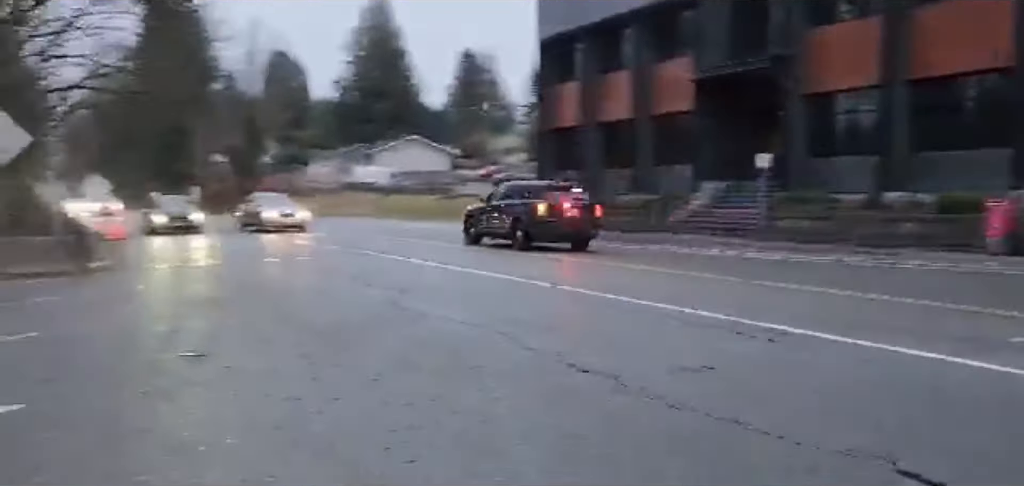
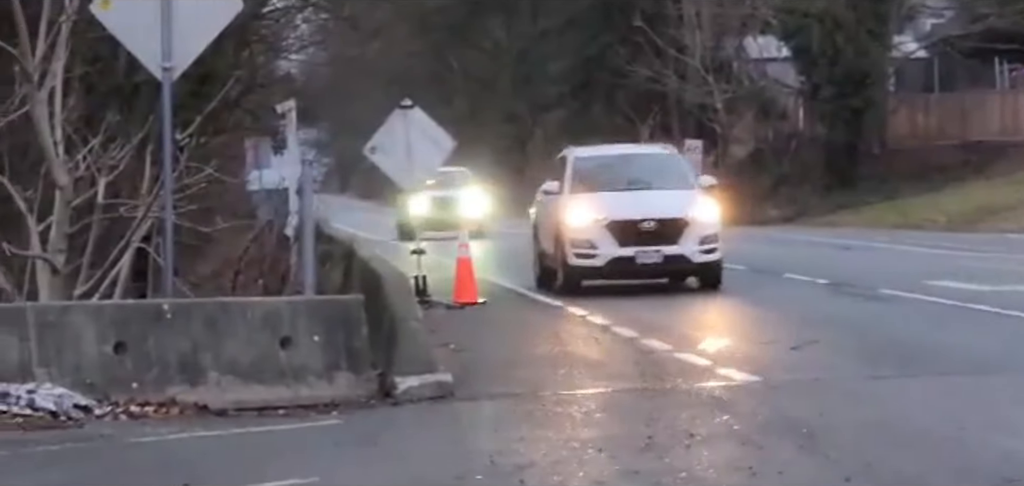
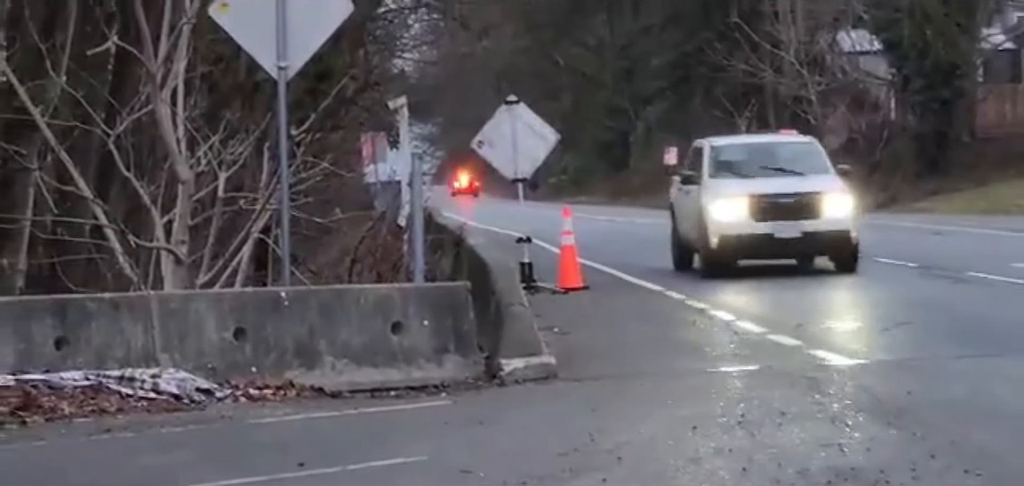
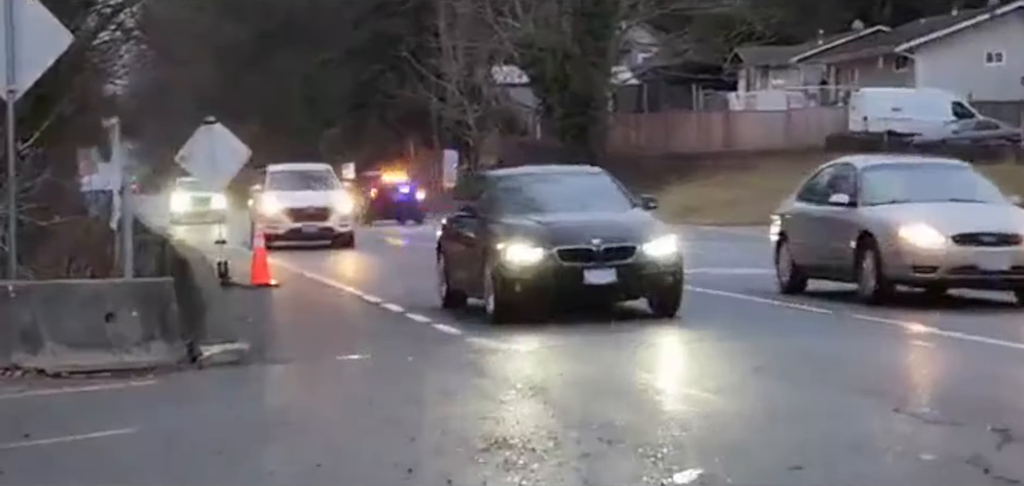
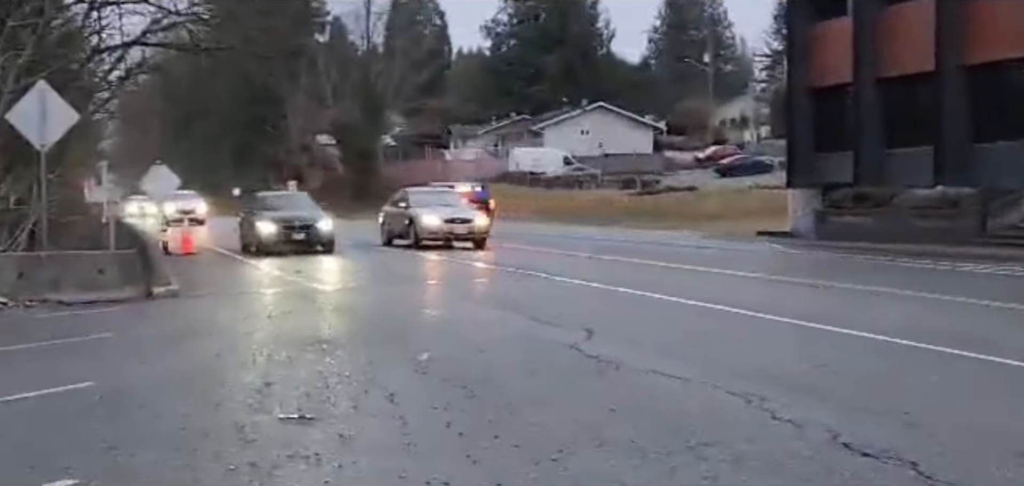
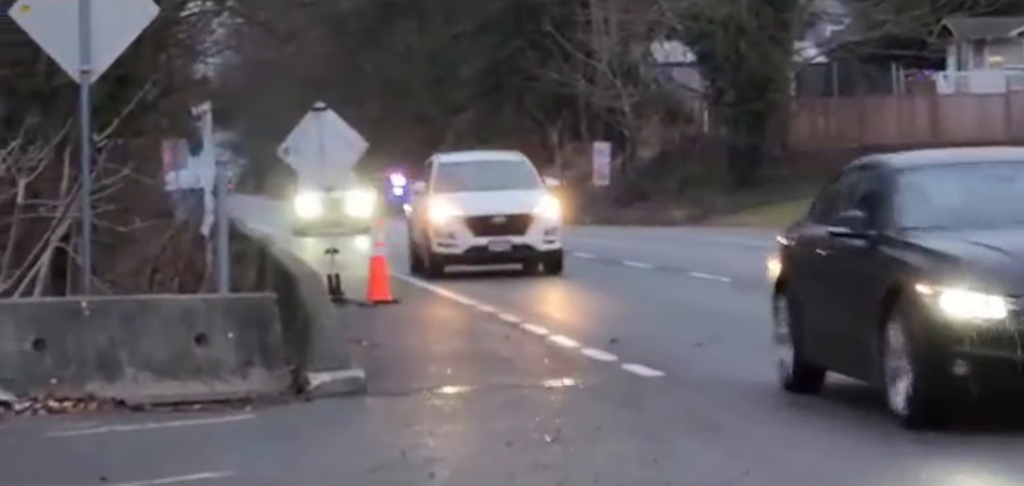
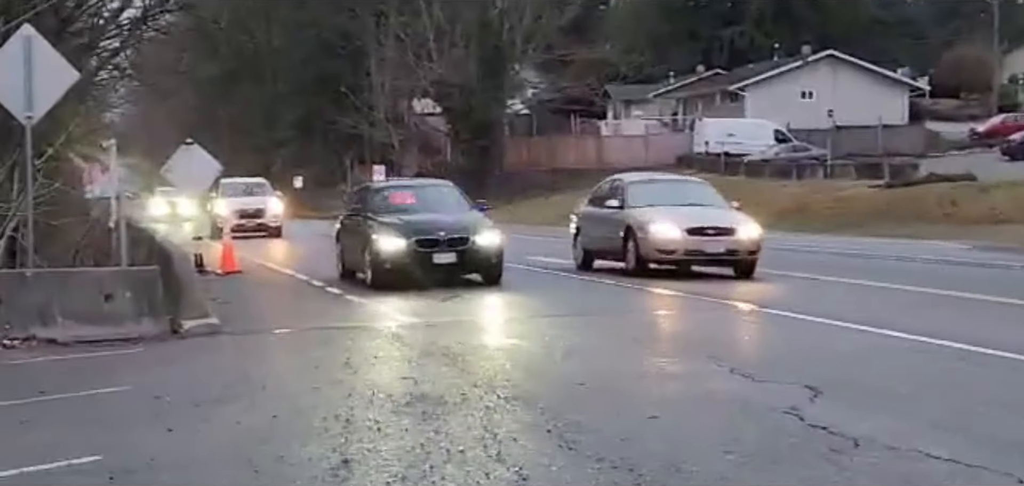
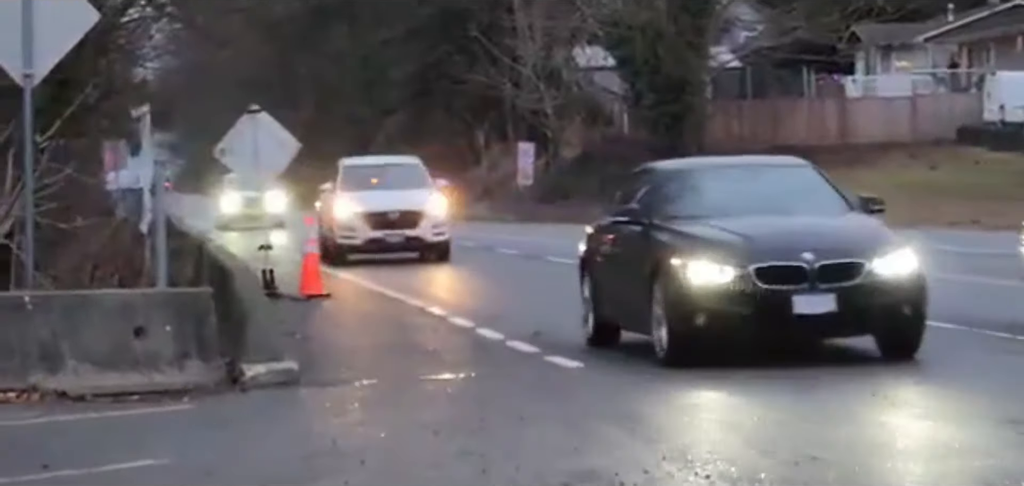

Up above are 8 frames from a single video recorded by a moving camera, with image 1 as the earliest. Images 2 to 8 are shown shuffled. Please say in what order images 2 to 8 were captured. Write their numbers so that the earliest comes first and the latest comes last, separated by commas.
5, 7, 4, 8, 6, 2, 3
